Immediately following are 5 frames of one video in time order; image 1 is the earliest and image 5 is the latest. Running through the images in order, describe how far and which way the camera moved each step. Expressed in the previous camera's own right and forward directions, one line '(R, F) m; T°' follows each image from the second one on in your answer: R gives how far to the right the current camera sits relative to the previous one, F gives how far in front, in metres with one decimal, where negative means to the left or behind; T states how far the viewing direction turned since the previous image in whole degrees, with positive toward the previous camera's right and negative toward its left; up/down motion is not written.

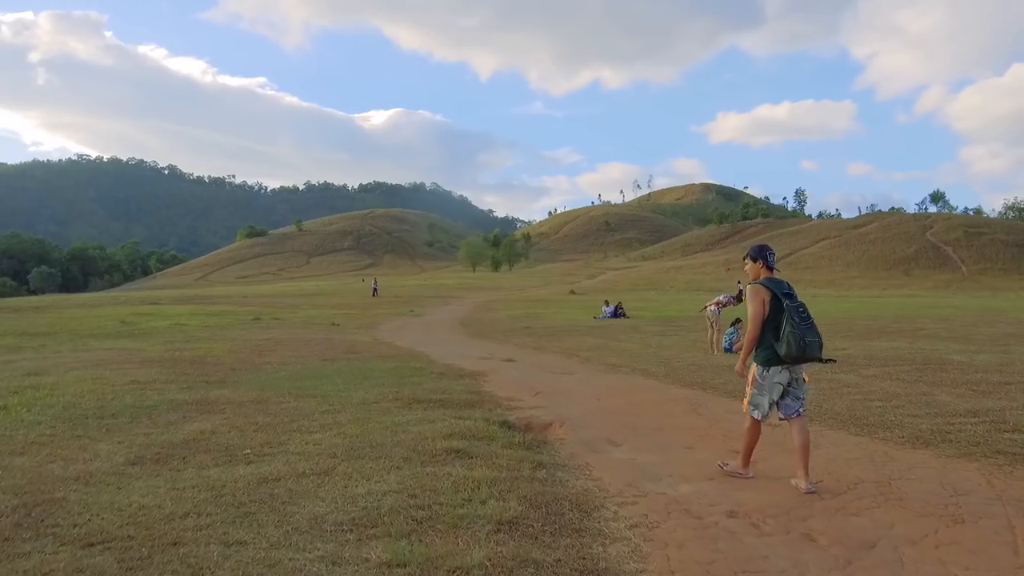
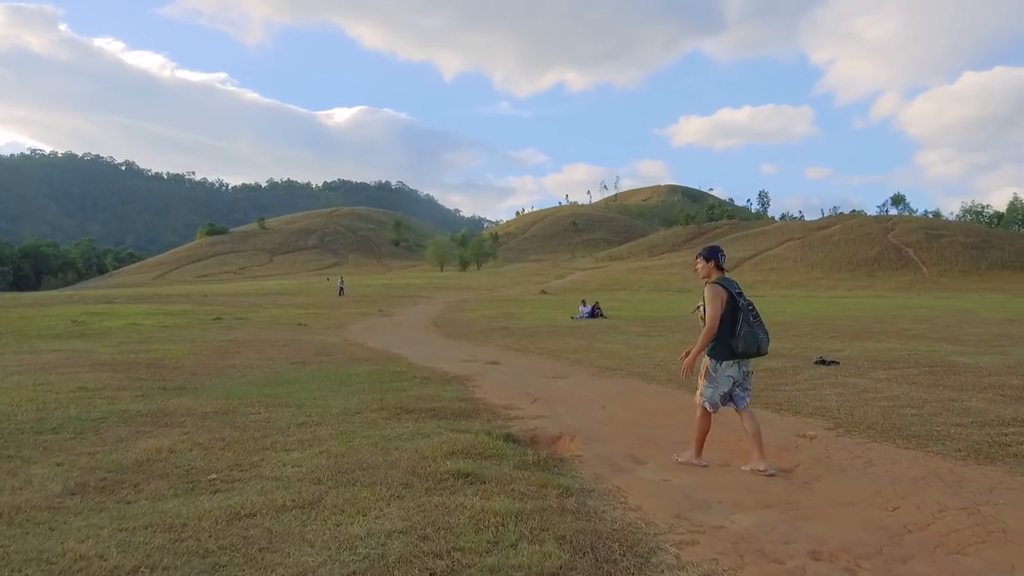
(-0.4, +0.9) m; +3°
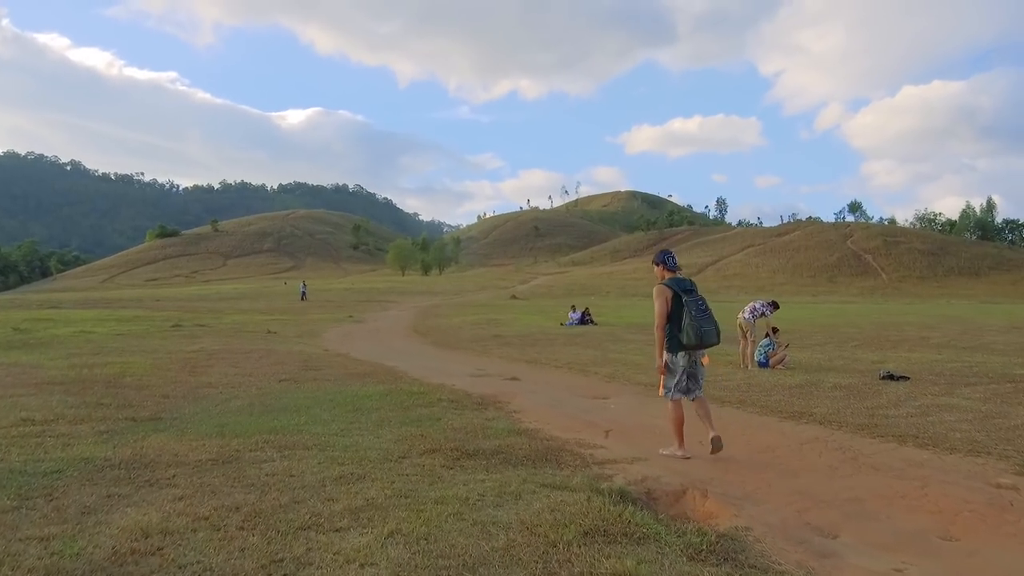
(-1.3, +1.8) m; +4°
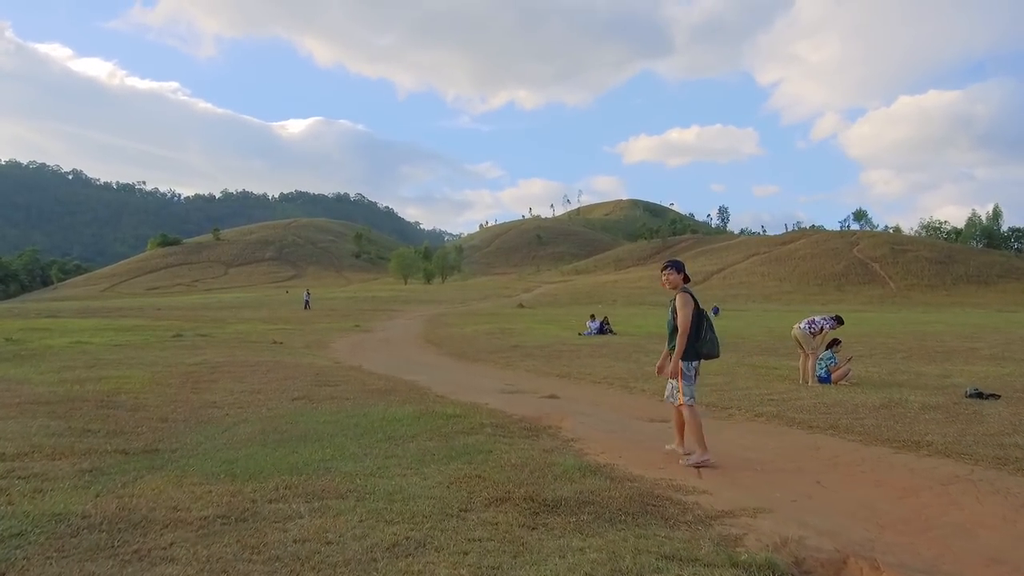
(-0.7, +1.3) m; 0°
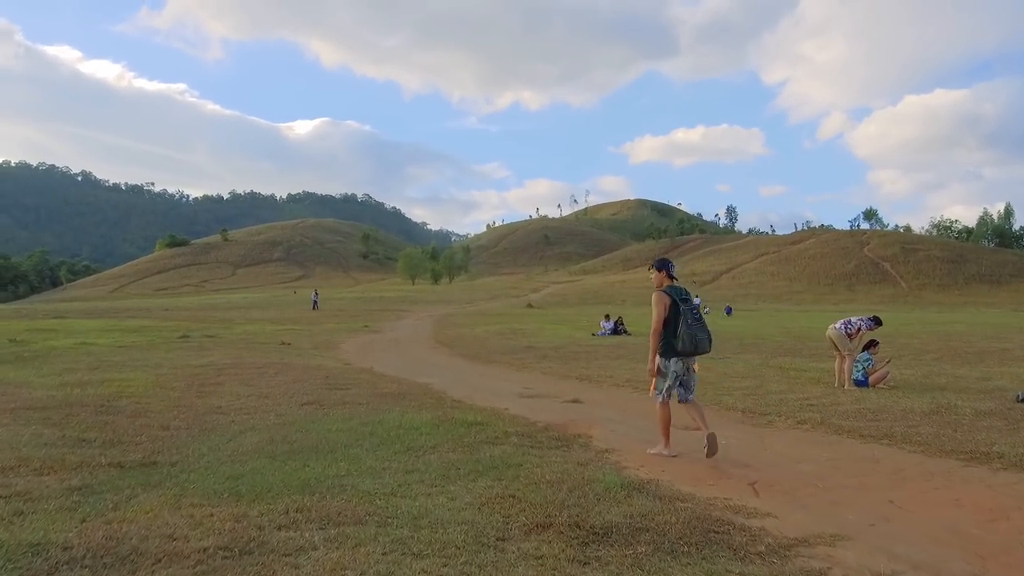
(-0.2, +0.6) m; -1°
